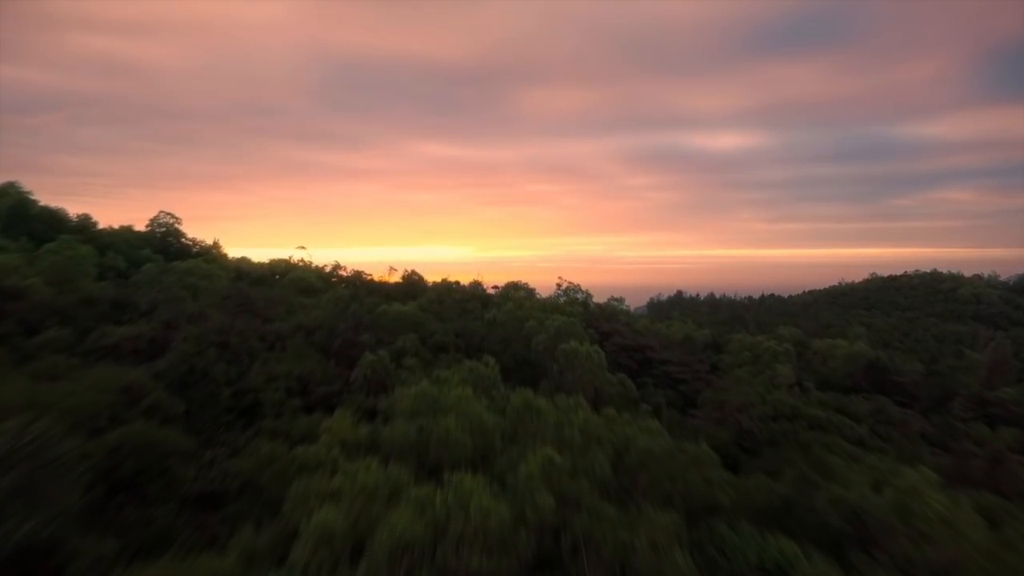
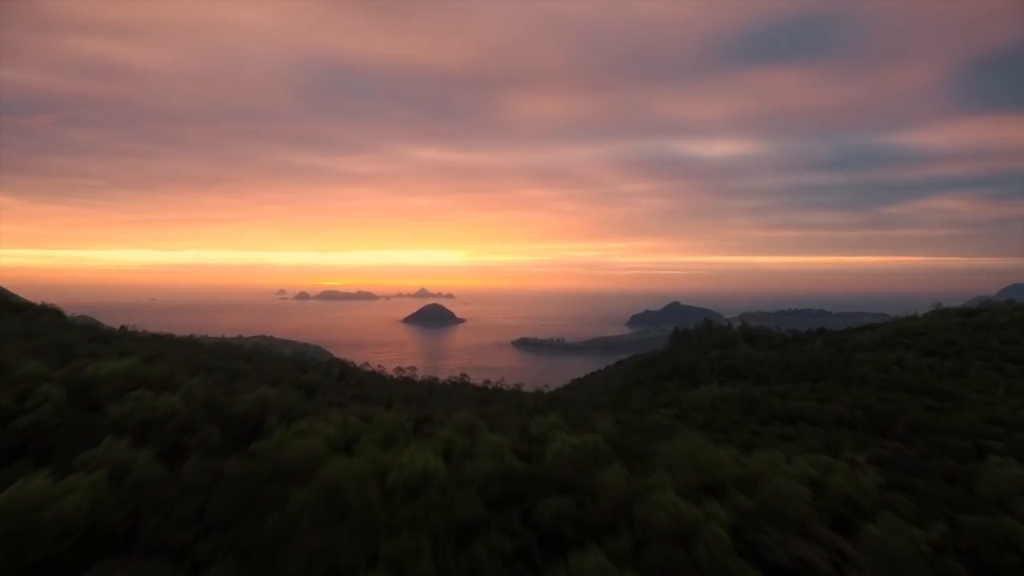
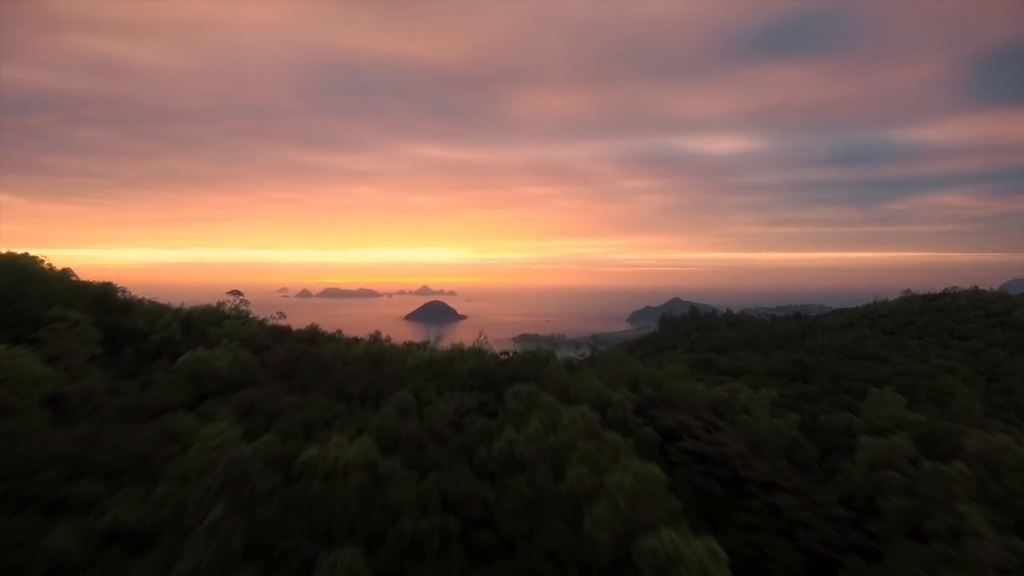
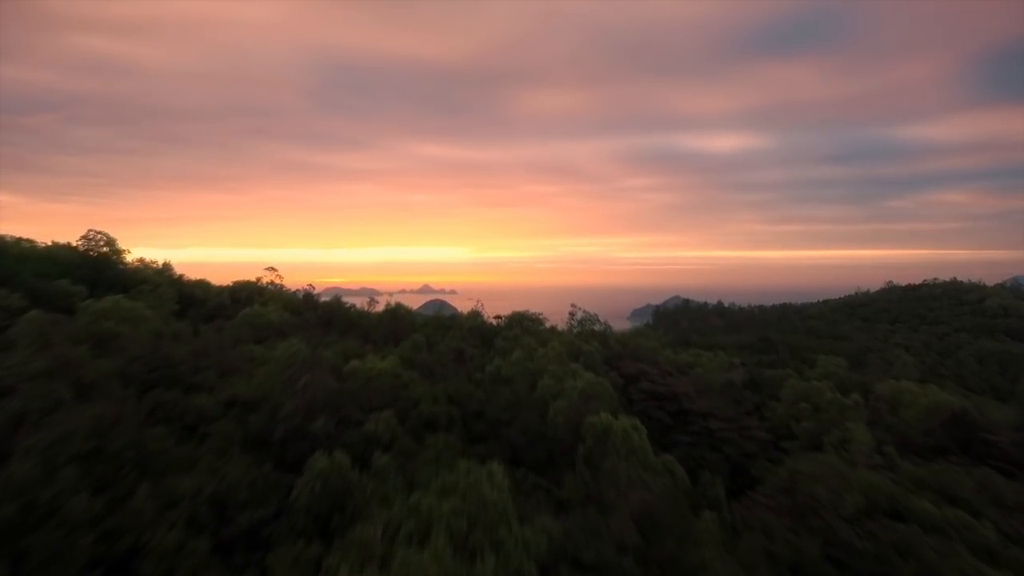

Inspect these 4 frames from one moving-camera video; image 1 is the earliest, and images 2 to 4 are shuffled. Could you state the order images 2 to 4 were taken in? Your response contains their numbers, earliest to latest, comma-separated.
4, 3, 2
